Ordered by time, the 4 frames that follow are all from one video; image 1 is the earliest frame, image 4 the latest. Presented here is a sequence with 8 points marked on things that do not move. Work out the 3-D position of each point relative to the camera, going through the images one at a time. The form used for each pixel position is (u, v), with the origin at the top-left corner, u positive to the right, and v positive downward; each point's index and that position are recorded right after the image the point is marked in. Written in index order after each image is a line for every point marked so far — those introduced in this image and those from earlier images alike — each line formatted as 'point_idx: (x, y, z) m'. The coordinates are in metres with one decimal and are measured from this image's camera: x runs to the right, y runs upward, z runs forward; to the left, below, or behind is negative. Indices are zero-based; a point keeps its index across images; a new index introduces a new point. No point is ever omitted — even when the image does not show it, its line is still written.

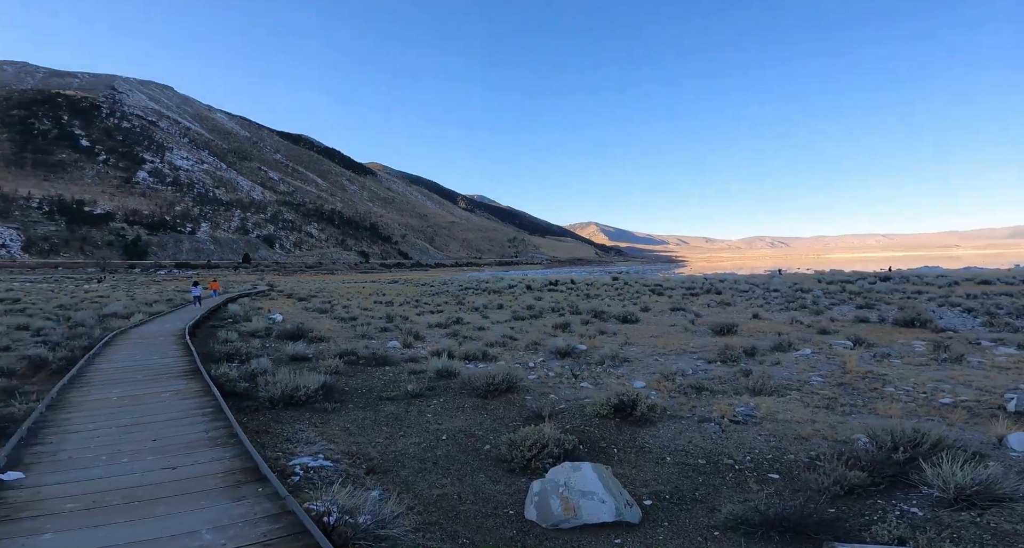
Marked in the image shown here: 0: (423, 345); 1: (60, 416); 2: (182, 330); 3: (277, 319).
0: (-3.2, -2.3, +14.7) m
1: (-5.5, -1.9, +5.2) m
2: (-10.6, -1.9, +13.7) m
3: (-10.8, -2.1, +19.4) m
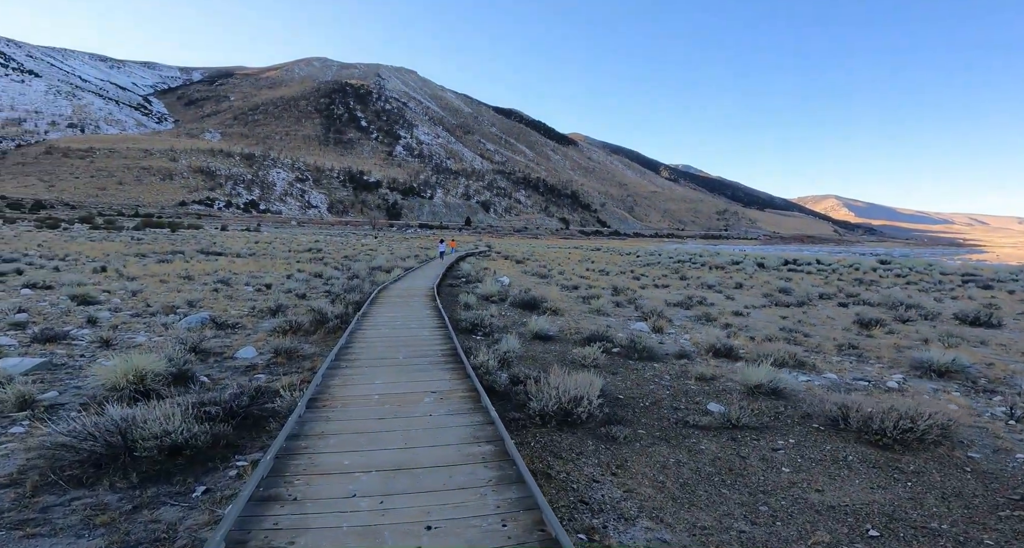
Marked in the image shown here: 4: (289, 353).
0: (+4.5, -1.5, +11.5) m
1: (-1.8, -1.4, +3.9) m
2: (-2.6, -0.5, +13.7) m
3: (-0.3, -0.4, +18.9) m
4: (-3.9, -1.4, +7.3) m
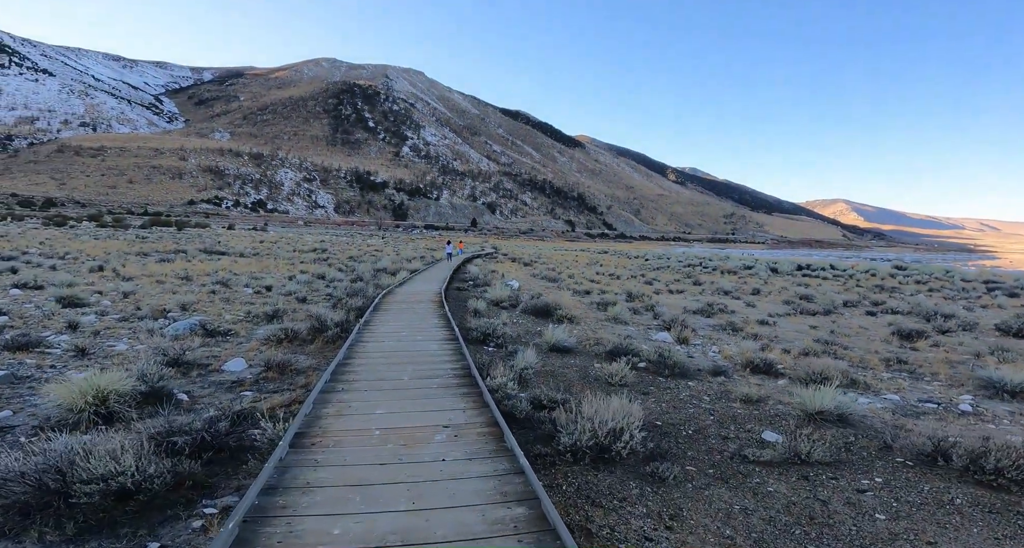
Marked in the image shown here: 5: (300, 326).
0: (+4.8, -1.7, +10.6) m
1: (-1.5, -1.4, +3.1) m
2: (-2.3, -0.6, +12.9) m
3: (+0.1, -0.6, +18.1) m
4: (-3.6, -1.4, +6.6) m
5: (-4.4, -1.1, +8.8) m
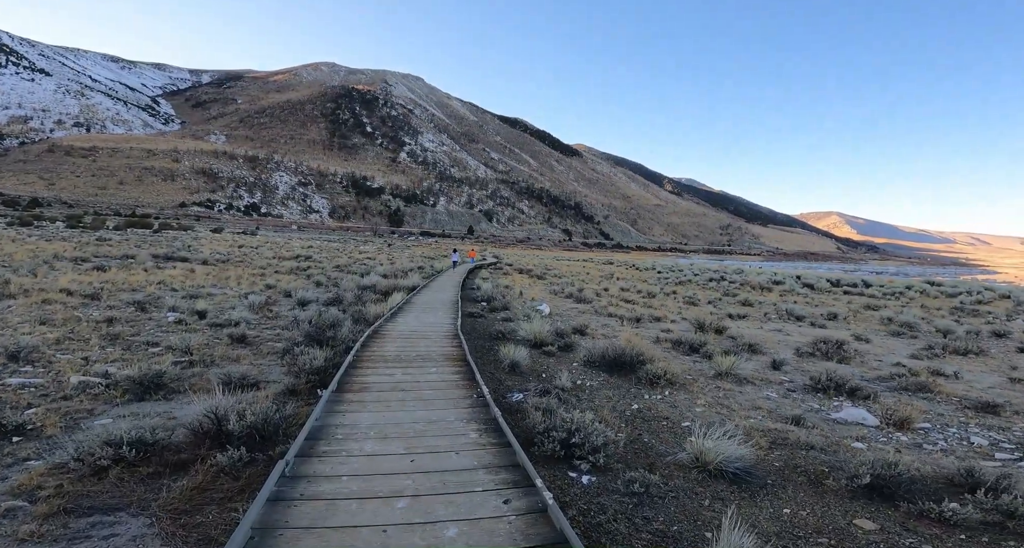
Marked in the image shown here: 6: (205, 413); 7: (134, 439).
0: (+5.9, -2.3, +6.1) m
1: (-0.3, -1.8, -1.5) m
2: (-1.2, -1.1, +8.3) m
3: (+1.1, -1.2, +13.6) m
4: (-2.4, -1.8, +1.9) m
5: (-3.2, -1.5, +4.1) m
6: (-2.9, -1.4, +4.2) m
7: (-3.2, -1.5, +3.8) m
